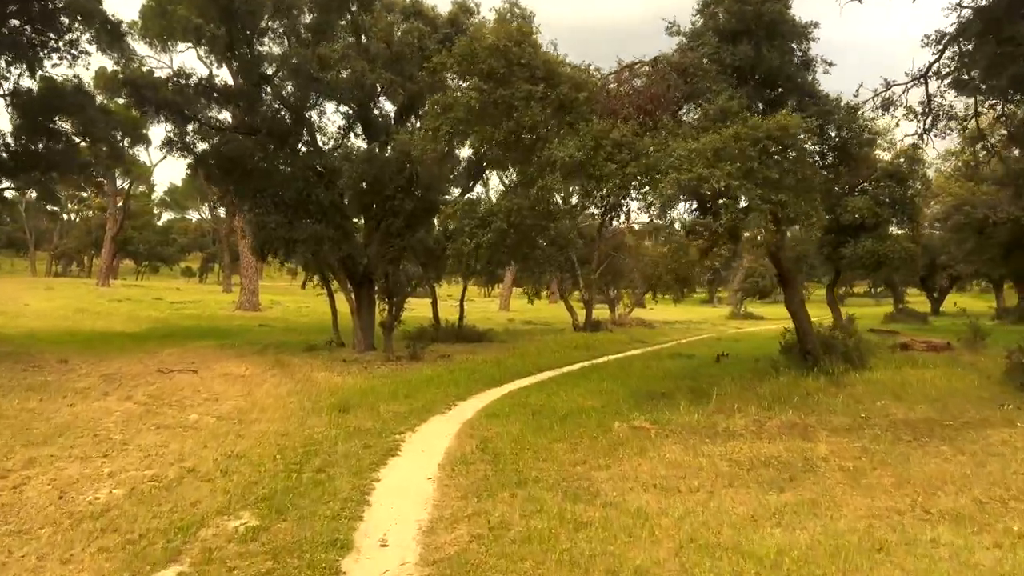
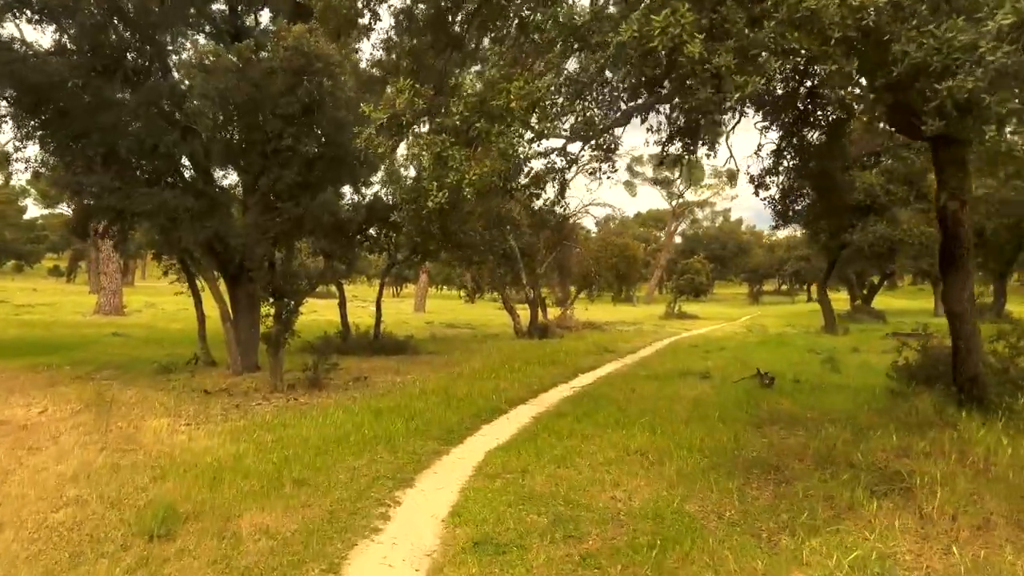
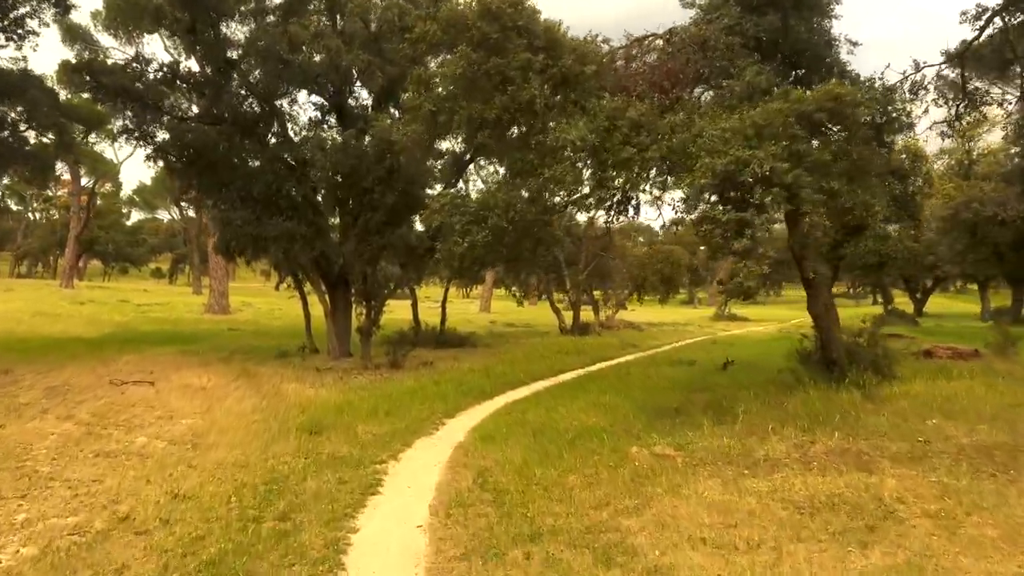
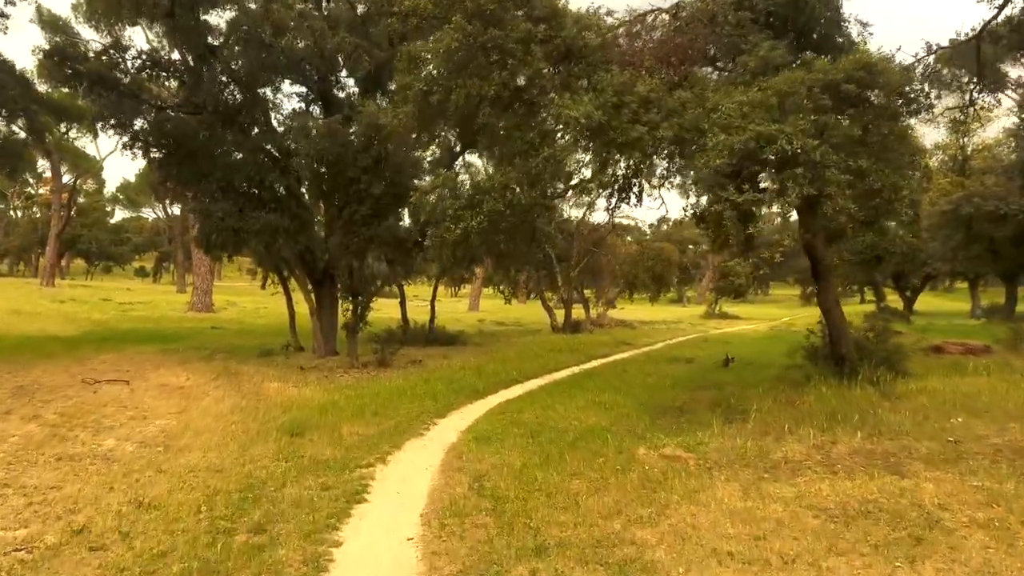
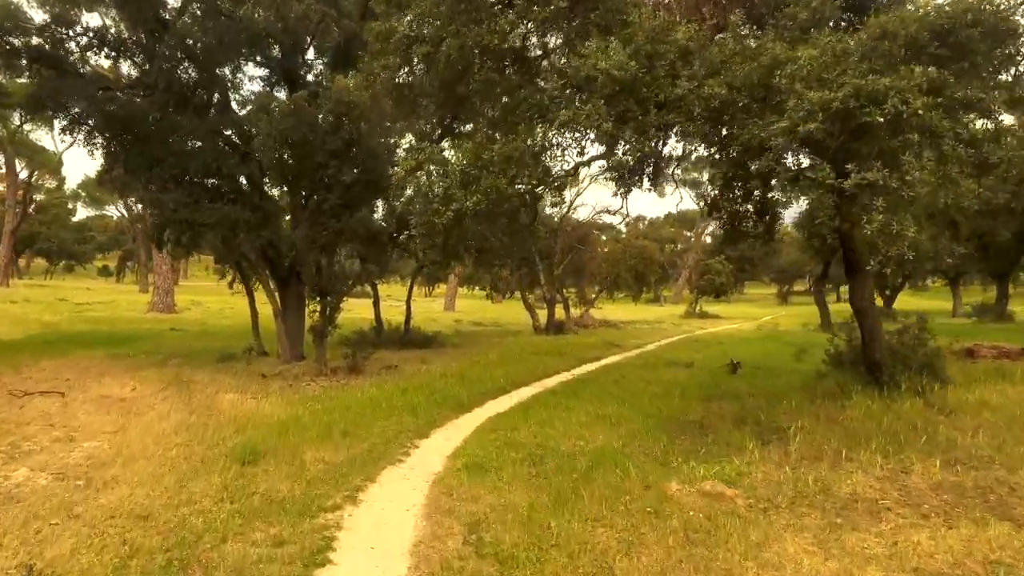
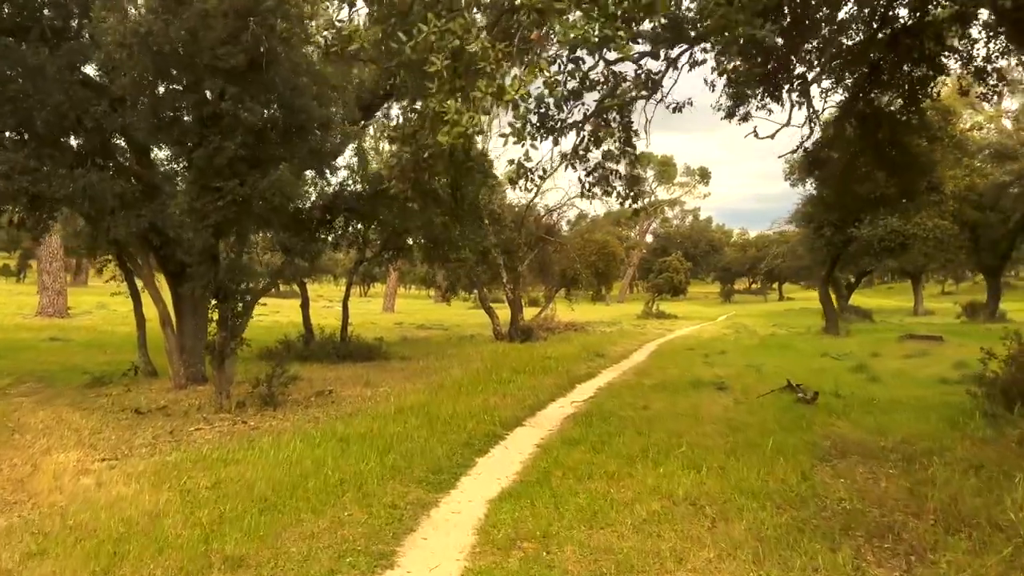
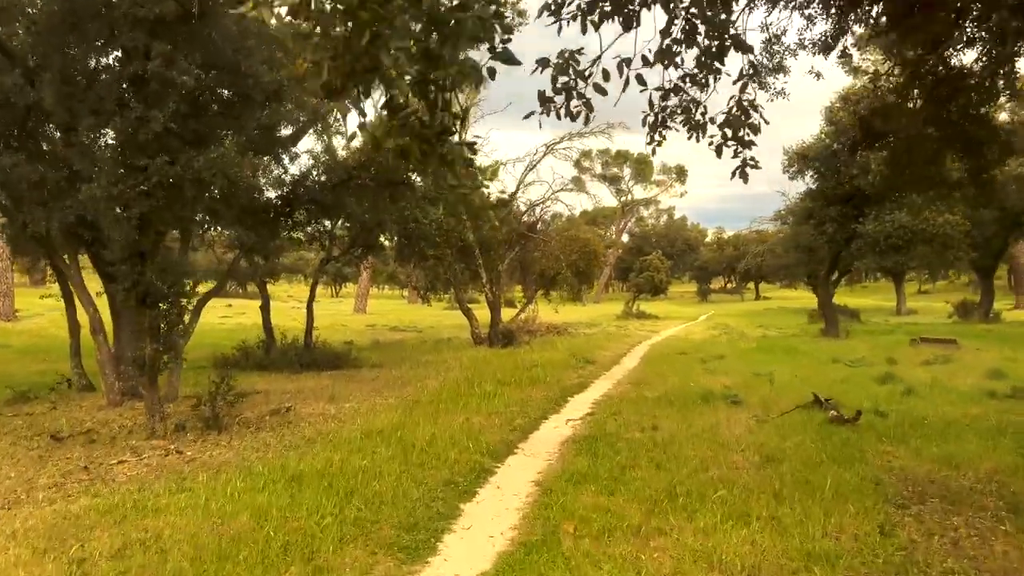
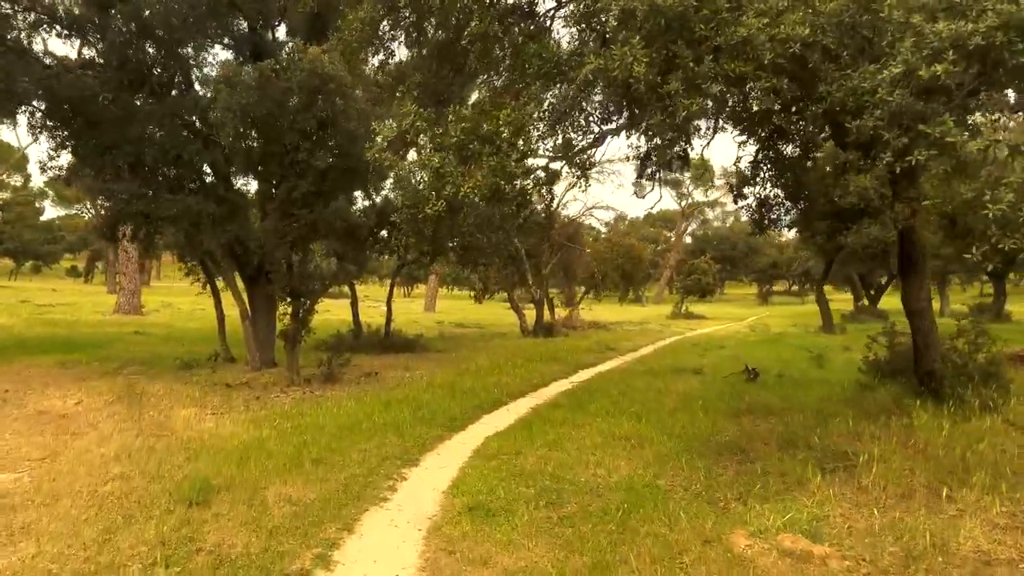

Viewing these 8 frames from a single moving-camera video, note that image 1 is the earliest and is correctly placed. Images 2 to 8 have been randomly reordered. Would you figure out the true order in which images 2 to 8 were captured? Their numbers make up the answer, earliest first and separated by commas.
3, 4, 5, 8, 2, 6, 7
